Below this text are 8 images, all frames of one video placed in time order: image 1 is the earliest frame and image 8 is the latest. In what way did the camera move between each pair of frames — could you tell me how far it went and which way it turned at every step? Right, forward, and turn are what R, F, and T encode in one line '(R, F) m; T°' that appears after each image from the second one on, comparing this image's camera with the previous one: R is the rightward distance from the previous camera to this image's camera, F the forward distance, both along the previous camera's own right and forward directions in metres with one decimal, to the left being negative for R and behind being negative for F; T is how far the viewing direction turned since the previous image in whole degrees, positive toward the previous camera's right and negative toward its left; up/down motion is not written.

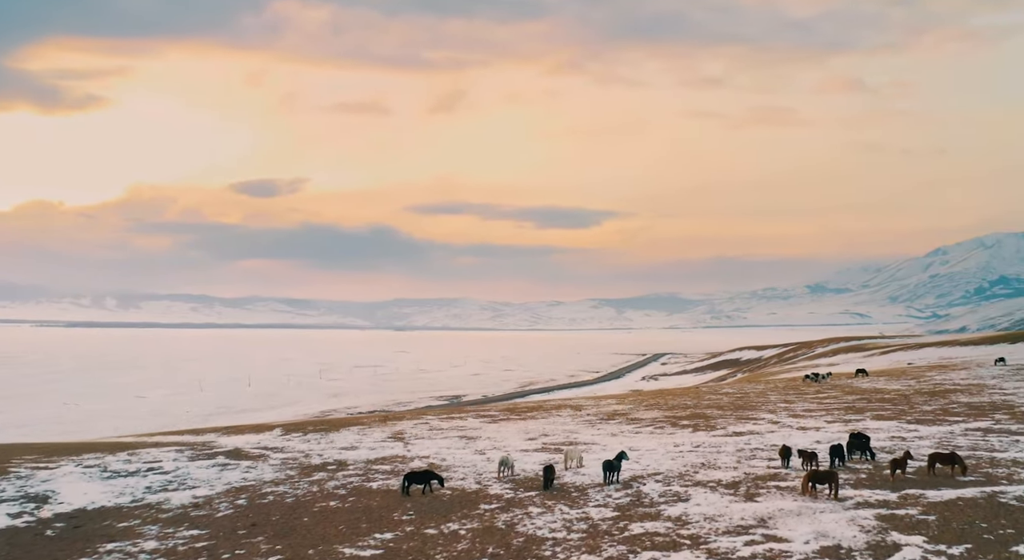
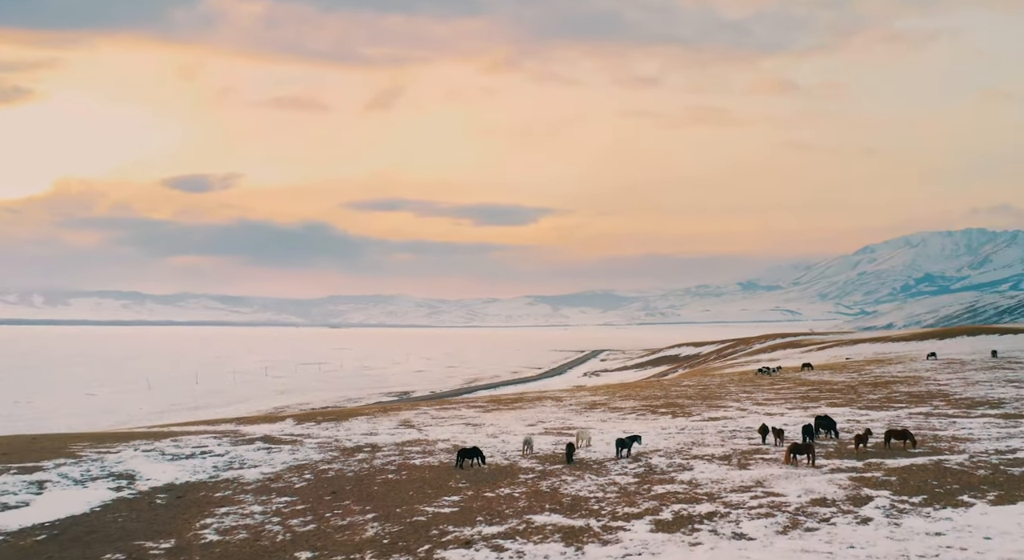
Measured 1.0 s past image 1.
(-3.3, -4.7) m; +4°
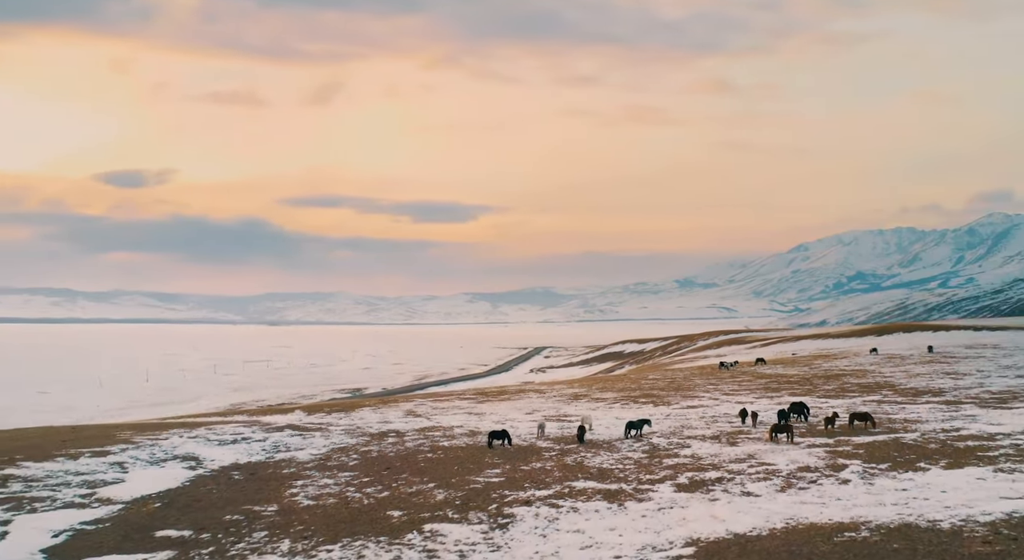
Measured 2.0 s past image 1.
(-3.2, -4.6) m; +4°
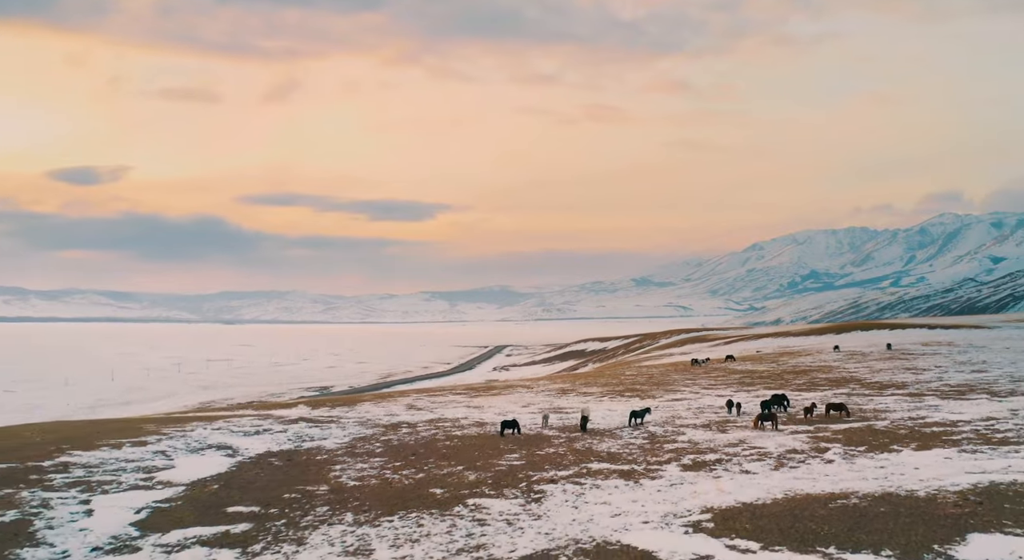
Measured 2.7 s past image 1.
(-2.2, -3.2) m; +2°
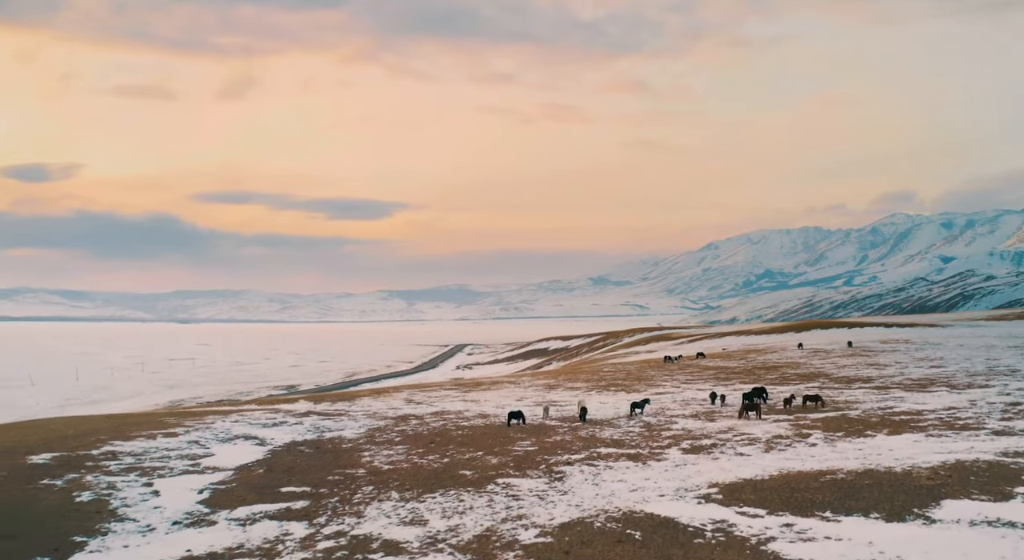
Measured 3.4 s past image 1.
(-2.2, -3.1) m; +2°
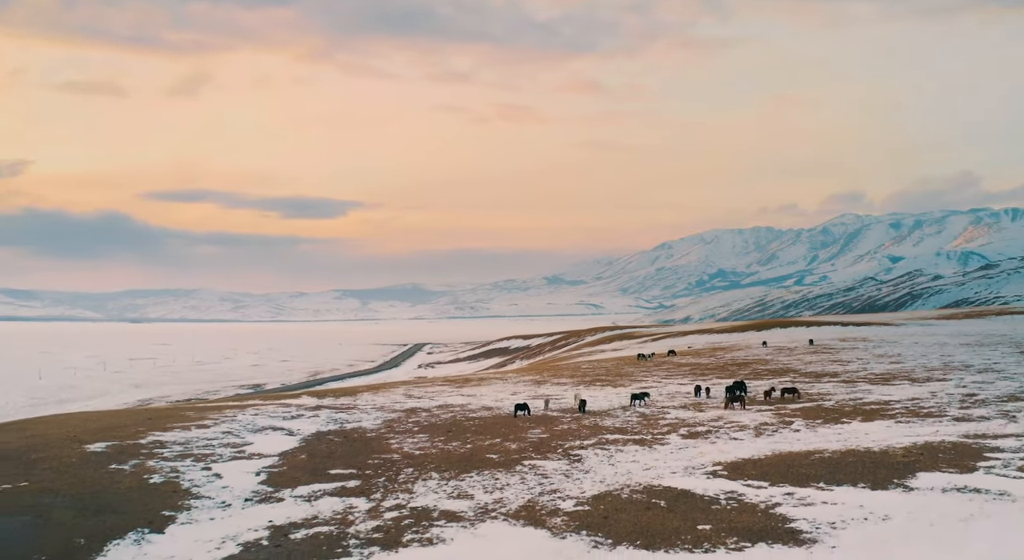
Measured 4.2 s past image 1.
(-2.5, -3.5) m; +3°
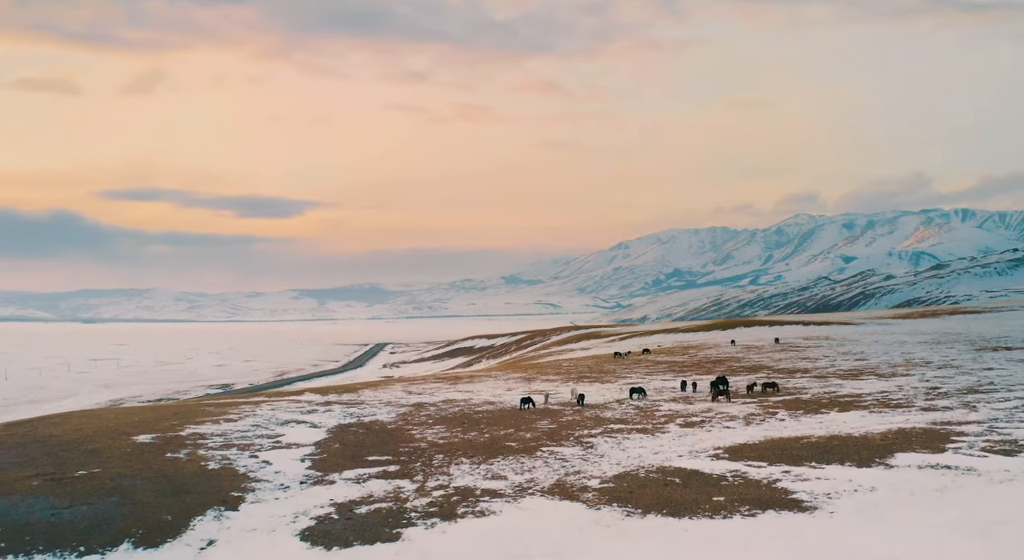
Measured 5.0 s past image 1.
(-2.4, -3.5) m; +2°
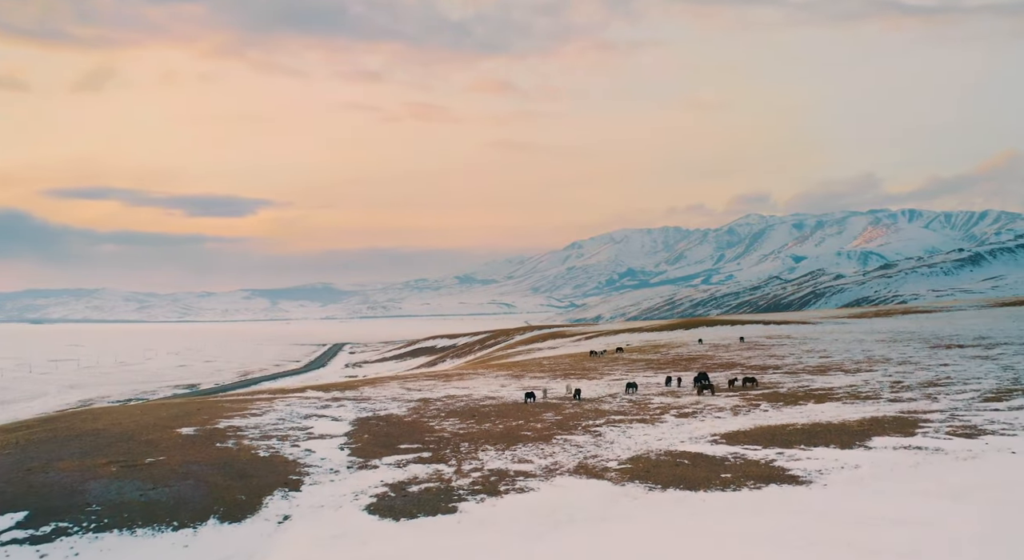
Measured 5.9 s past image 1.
(-2.6, -3.9) m; +3°
